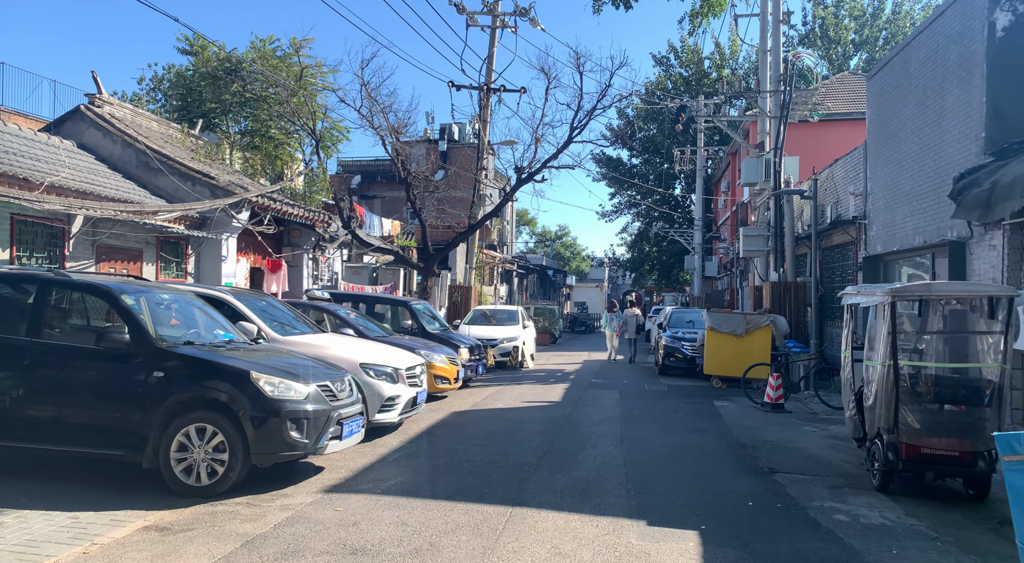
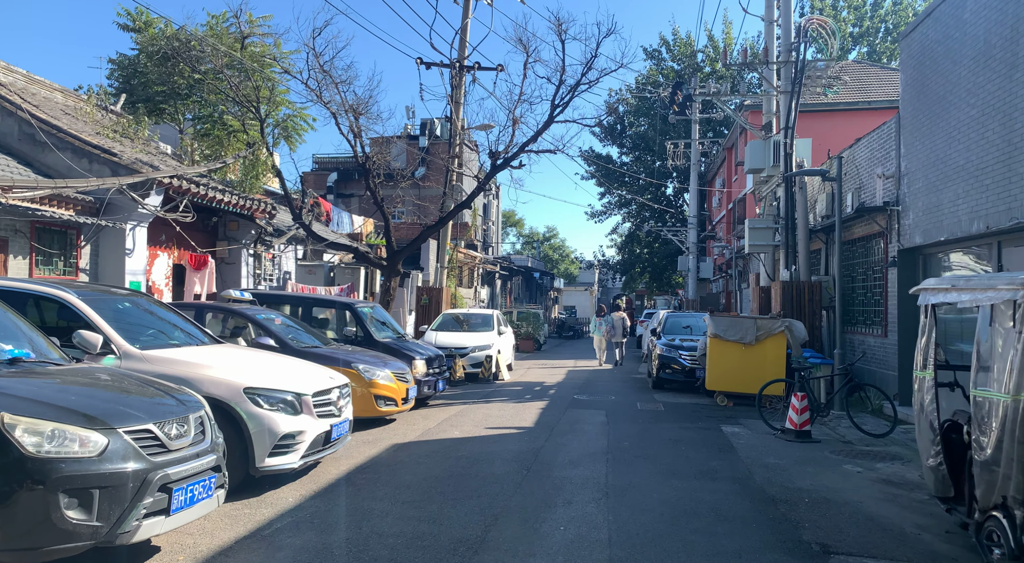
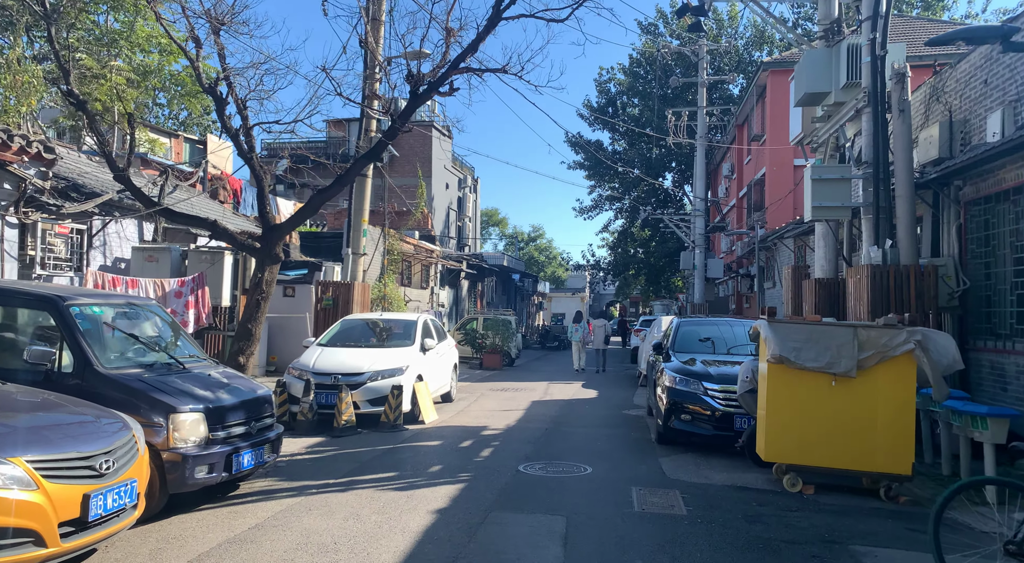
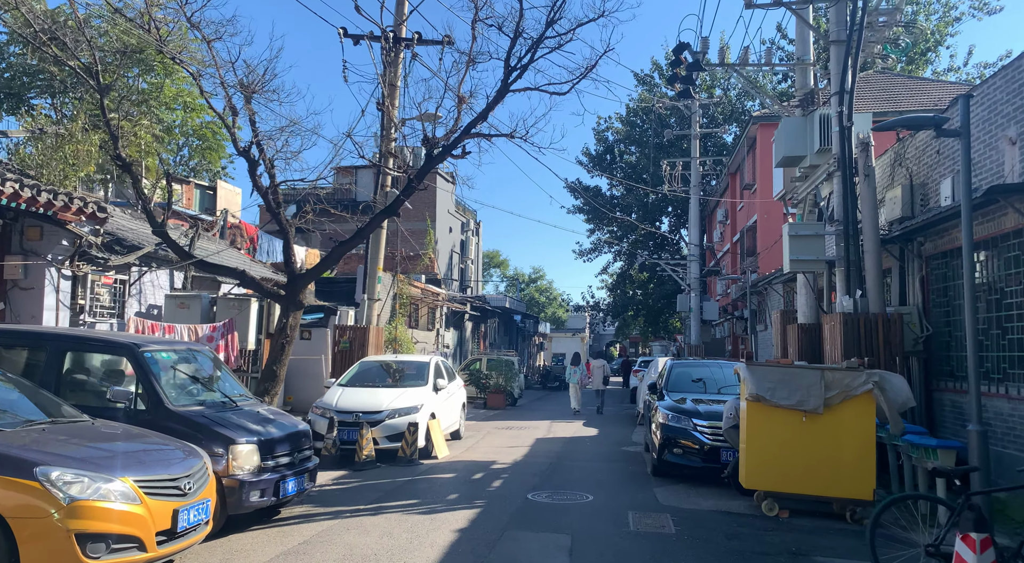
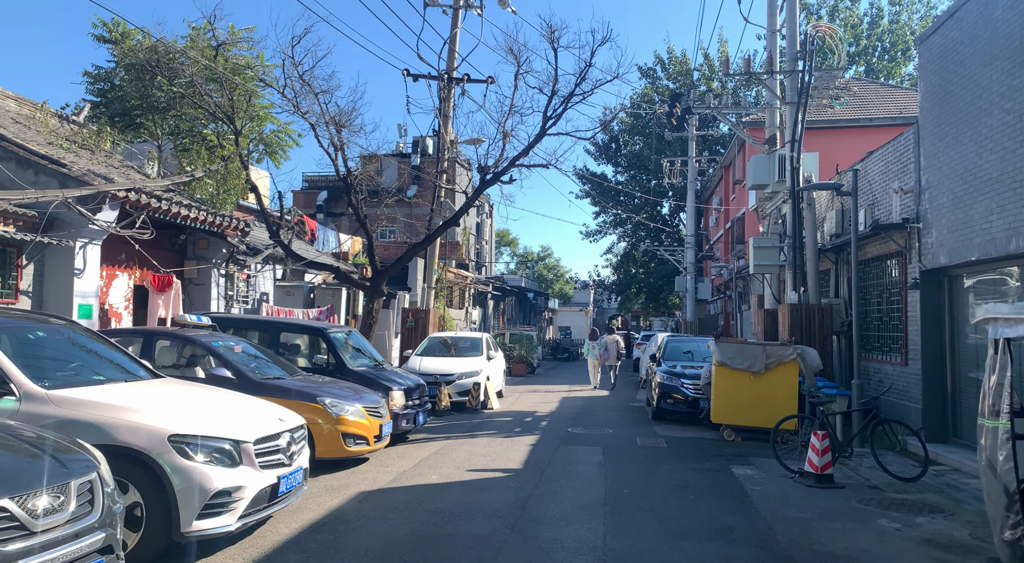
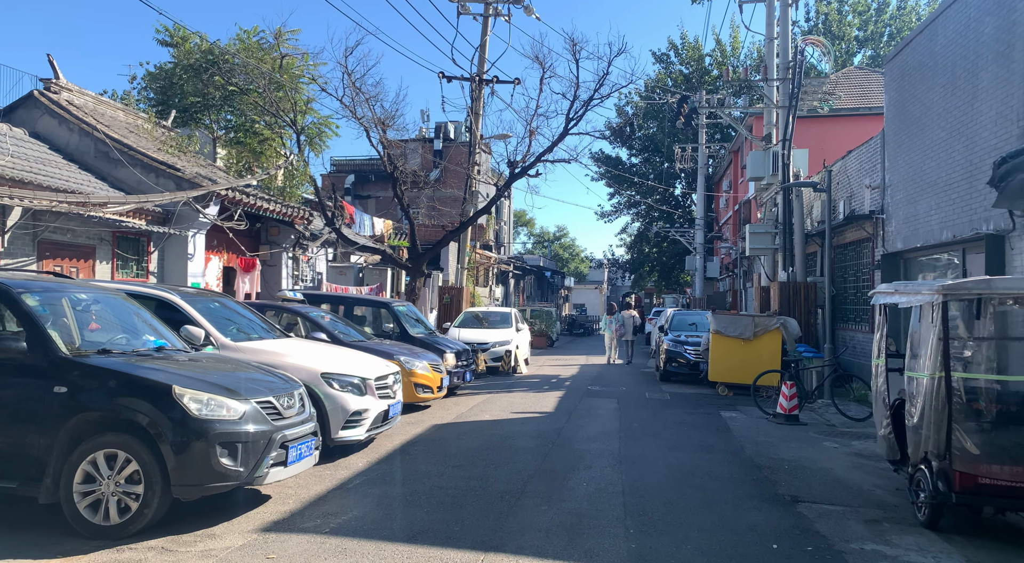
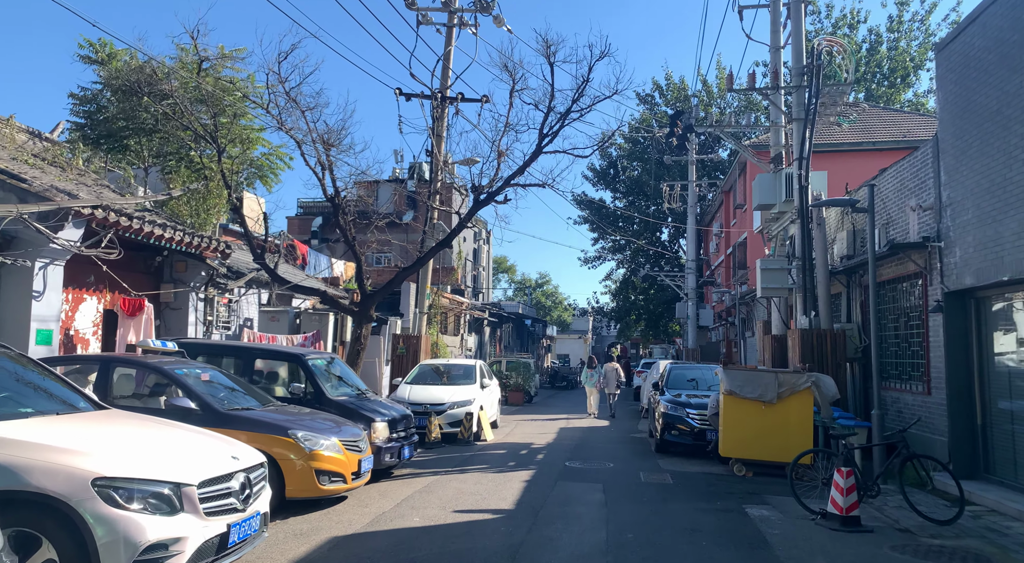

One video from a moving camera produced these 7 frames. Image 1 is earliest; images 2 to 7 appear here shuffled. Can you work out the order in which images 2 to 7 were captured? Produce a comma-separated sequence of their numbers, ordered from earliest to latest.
6, 2, 5, 7, 4, 3
